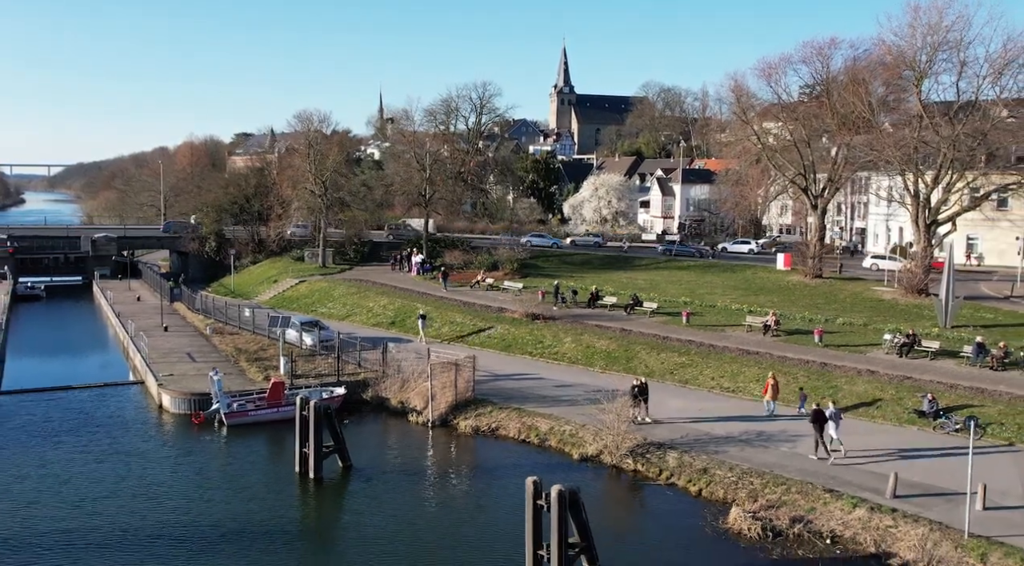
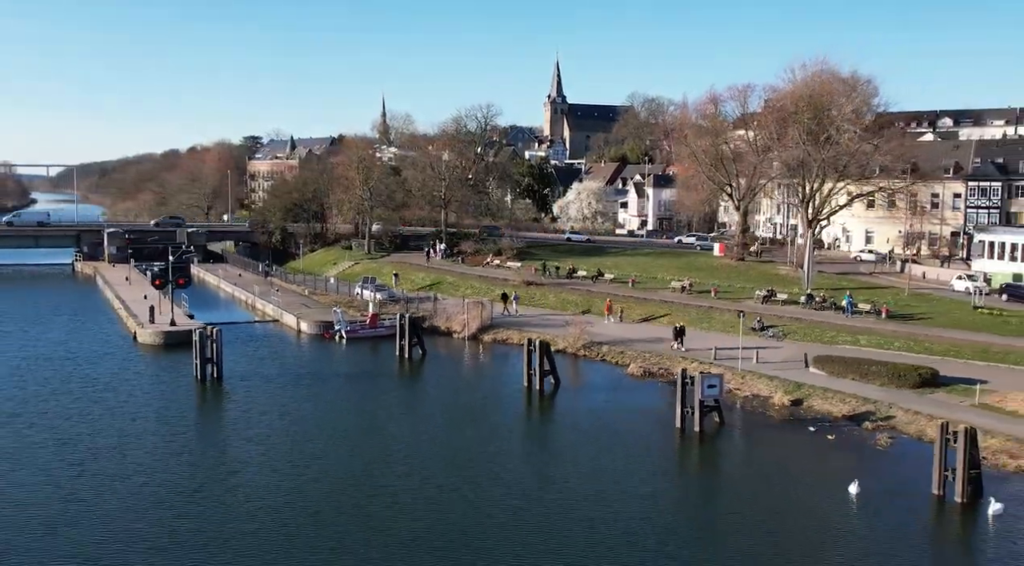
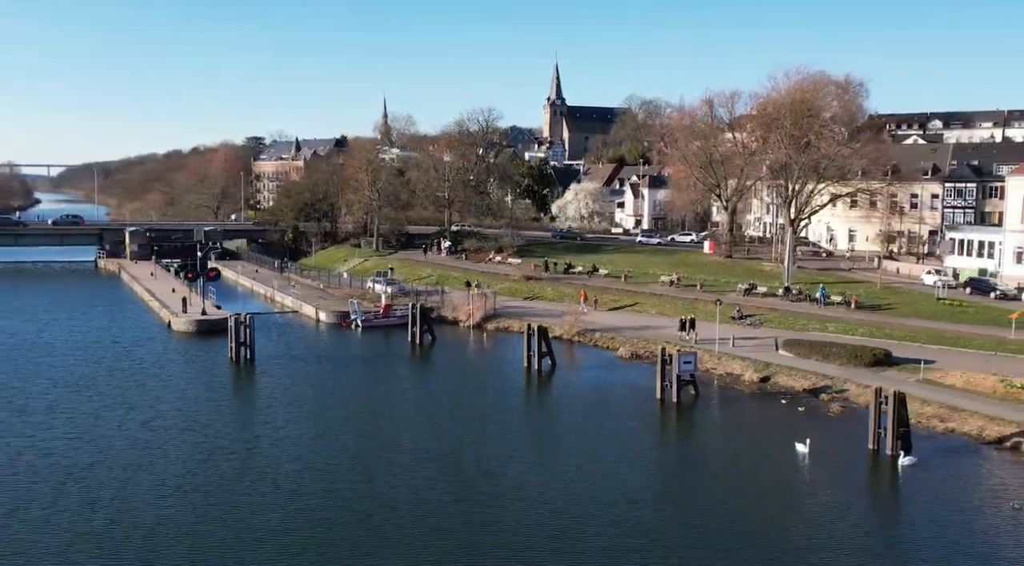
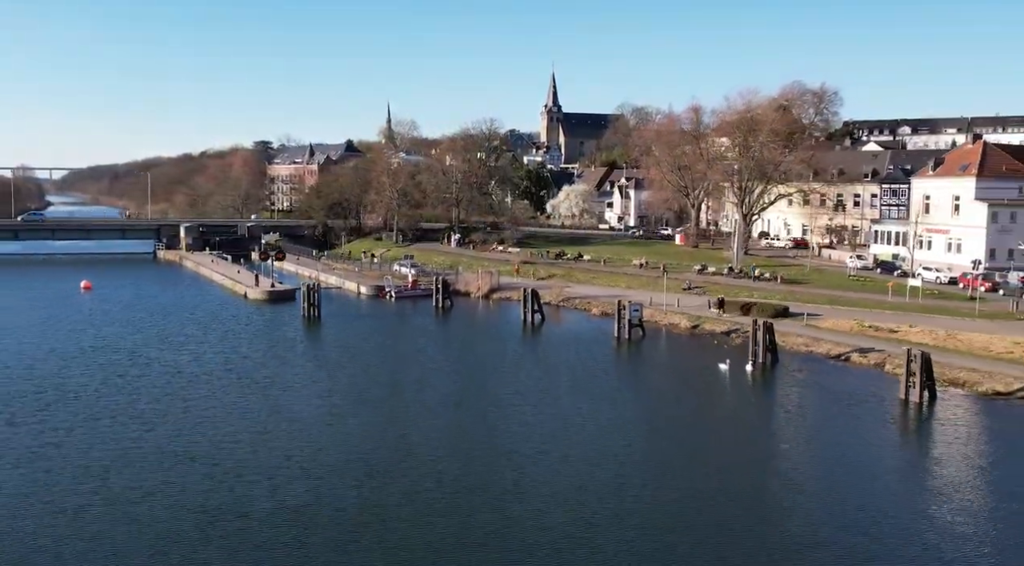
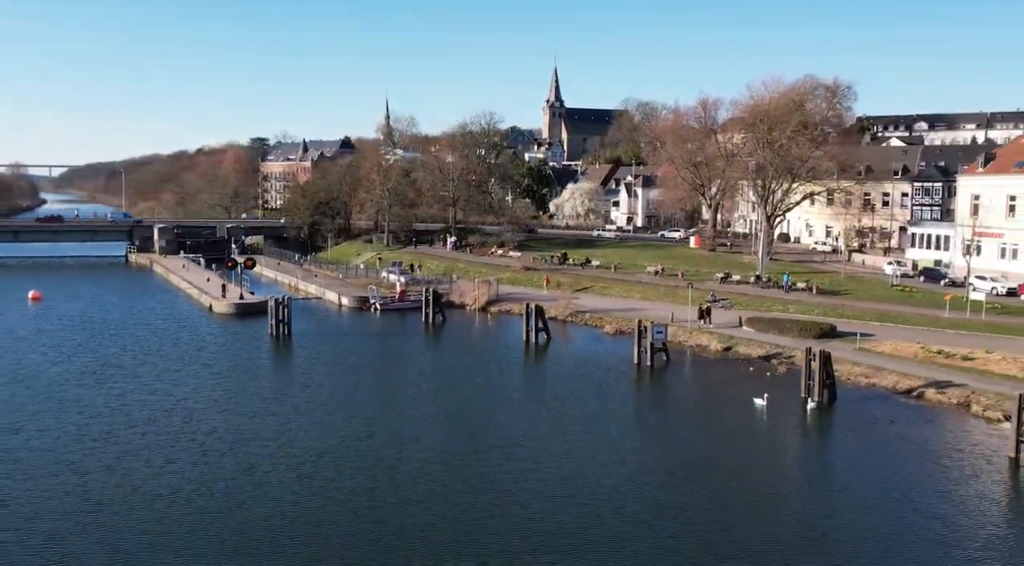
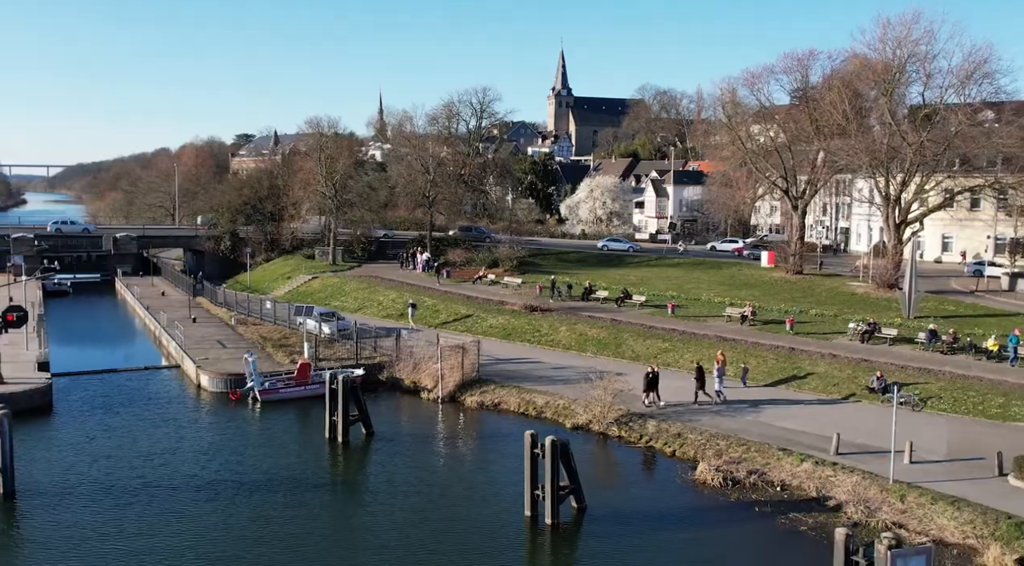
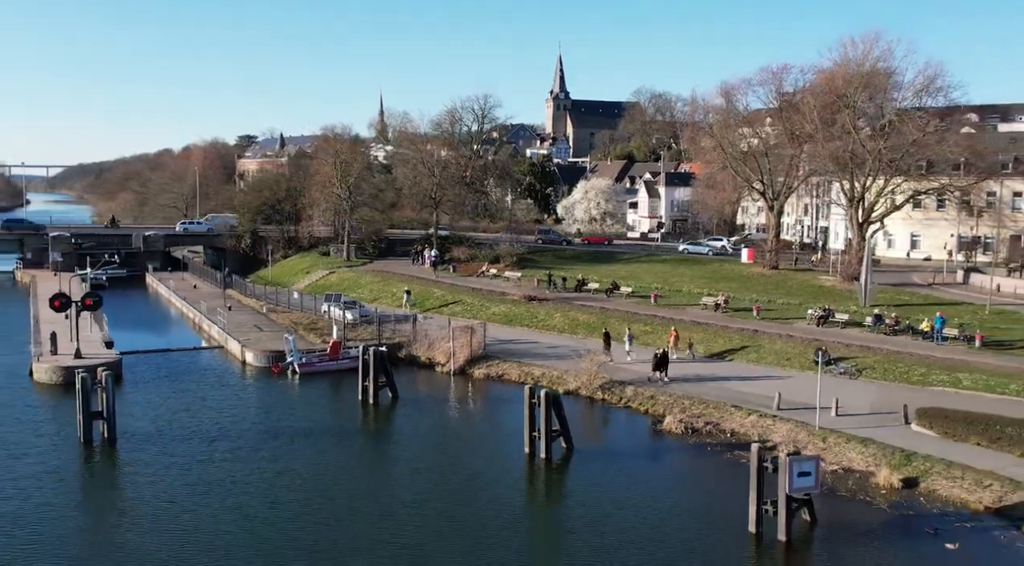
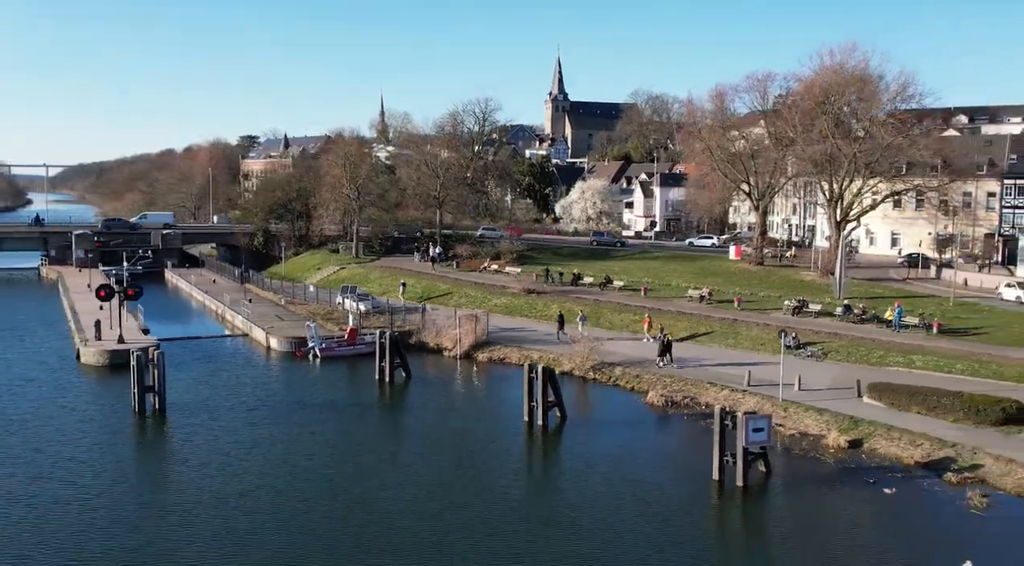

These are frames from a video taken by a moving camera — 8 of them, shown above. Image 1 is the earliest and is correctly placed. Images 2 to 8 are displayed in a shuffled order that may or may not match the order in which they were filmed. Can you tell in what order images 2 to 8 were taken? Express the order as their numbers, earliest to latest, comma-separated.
6, 7, 8, 2, 3, 5, 4
